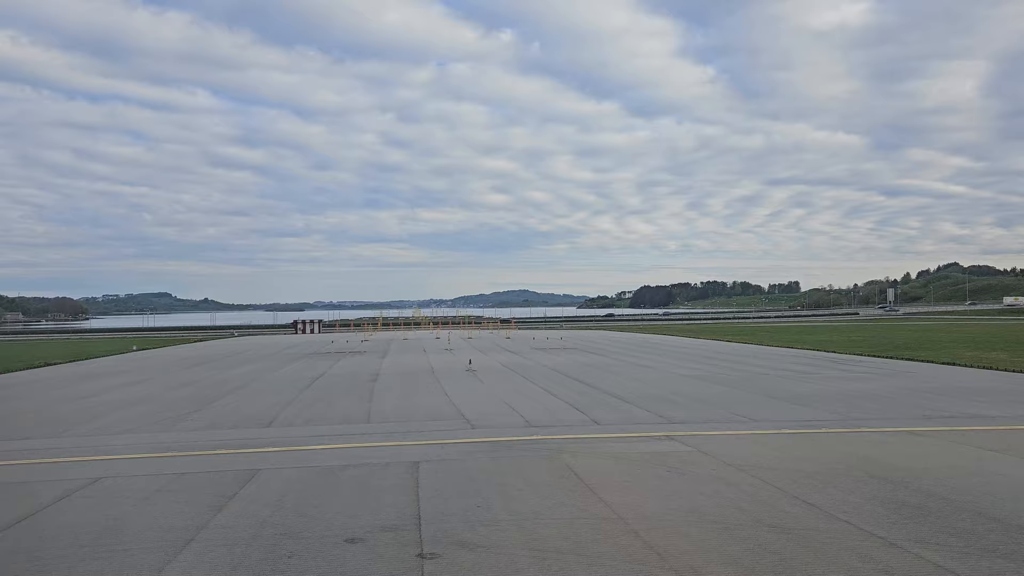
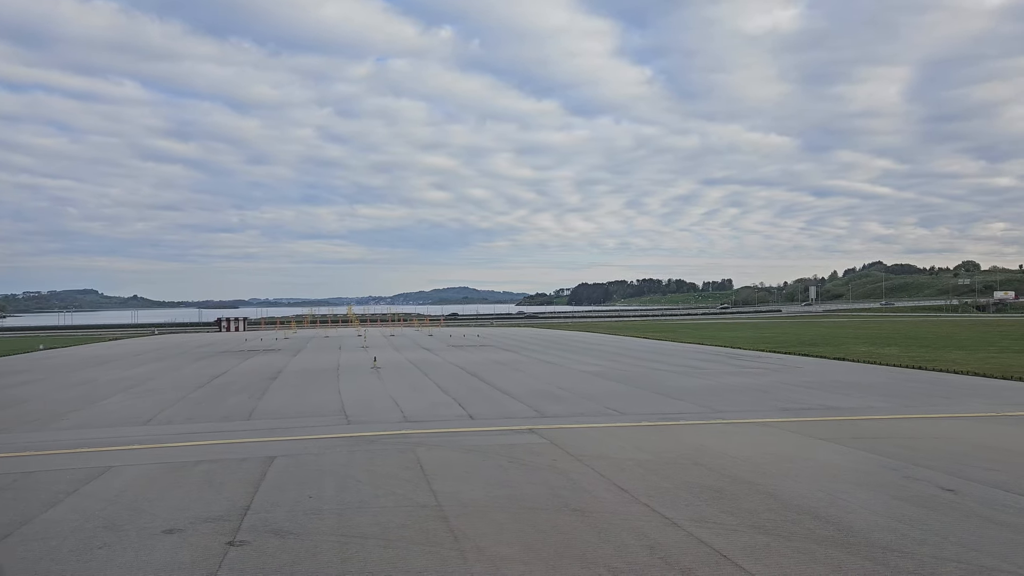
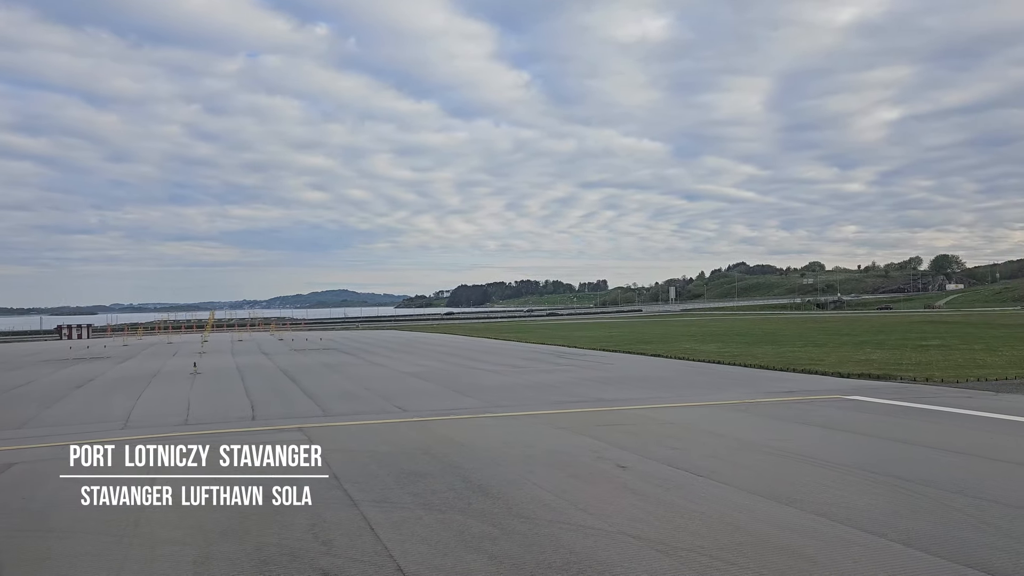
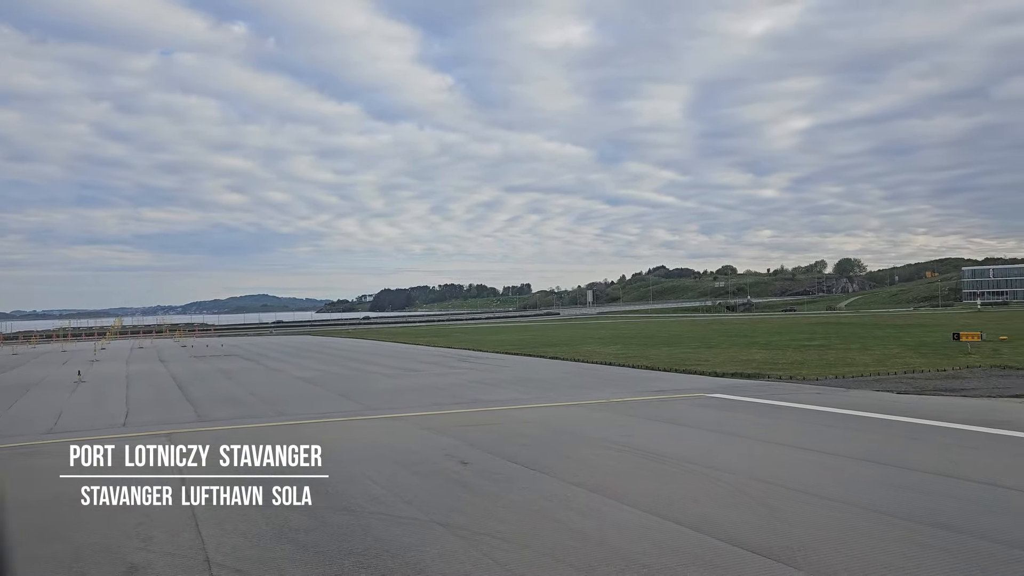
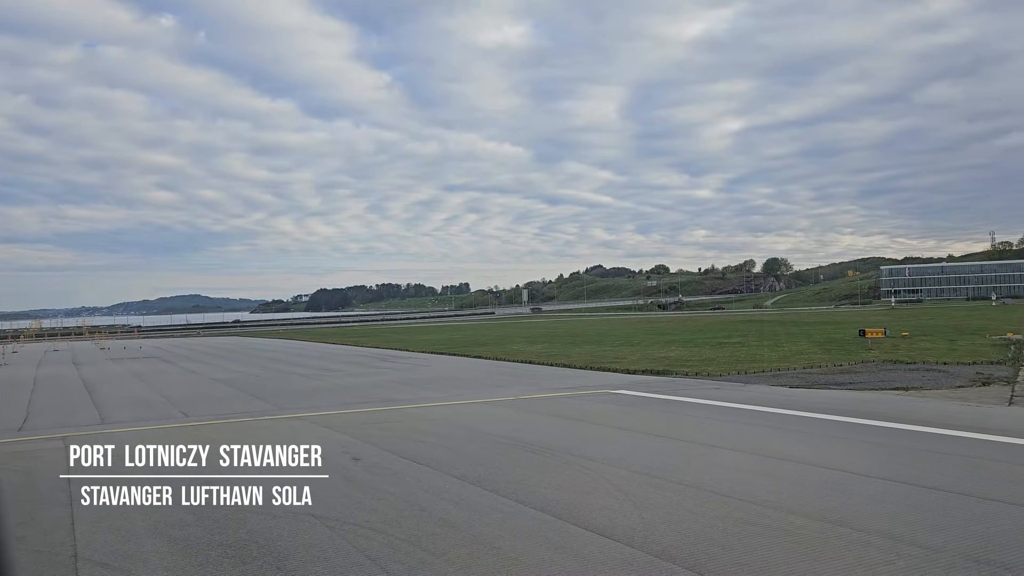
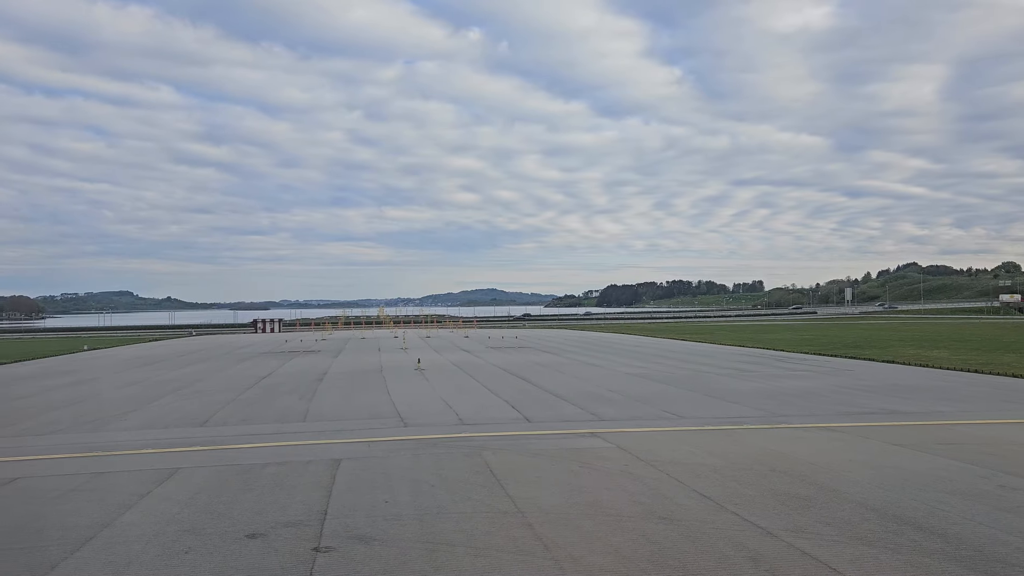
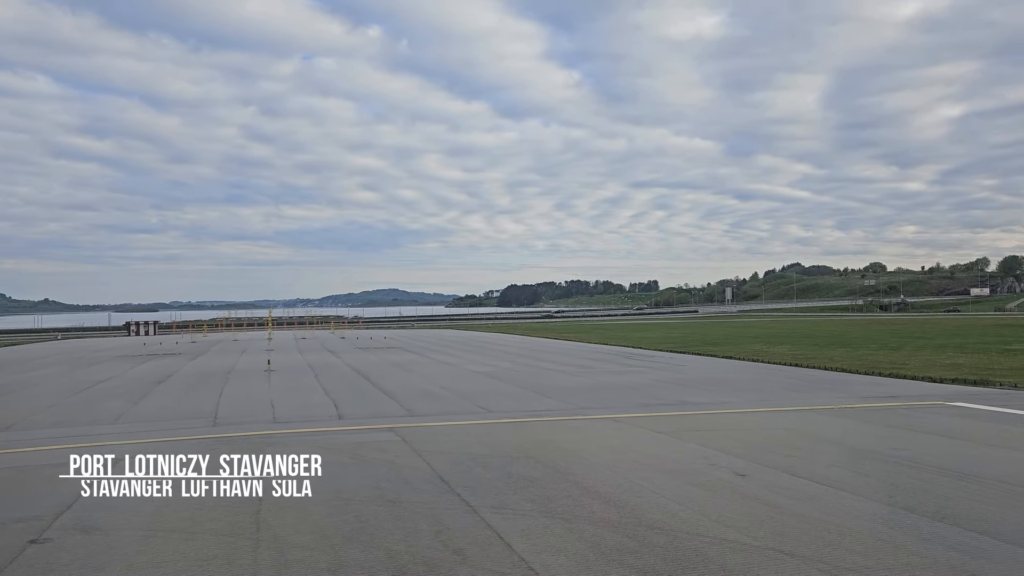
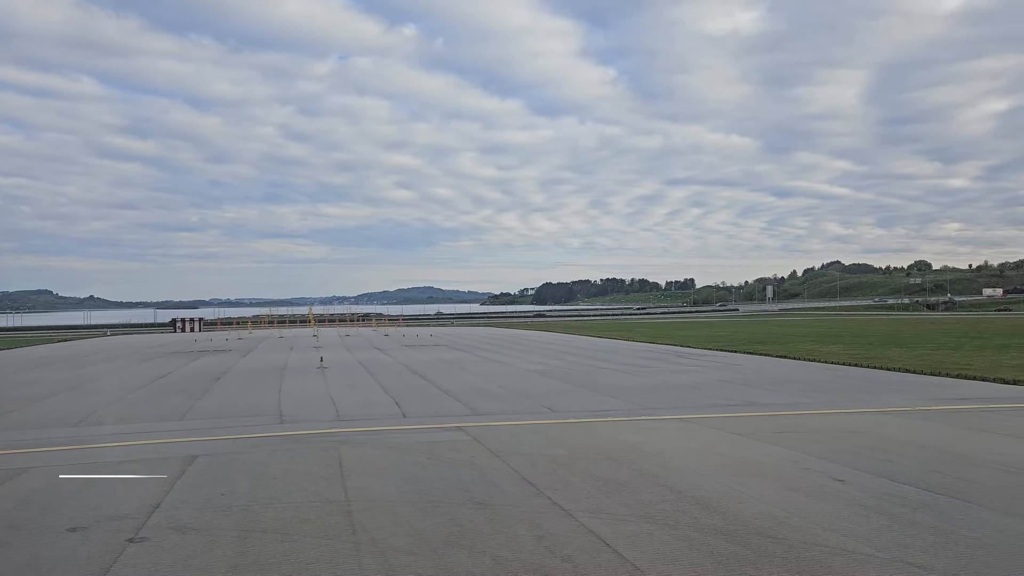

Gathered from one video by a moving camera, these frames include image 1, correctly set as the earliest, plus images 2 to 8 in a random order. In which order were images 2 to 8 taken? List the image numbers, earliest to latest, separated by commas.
6, 2, 8, 7, 3, 4, 5
